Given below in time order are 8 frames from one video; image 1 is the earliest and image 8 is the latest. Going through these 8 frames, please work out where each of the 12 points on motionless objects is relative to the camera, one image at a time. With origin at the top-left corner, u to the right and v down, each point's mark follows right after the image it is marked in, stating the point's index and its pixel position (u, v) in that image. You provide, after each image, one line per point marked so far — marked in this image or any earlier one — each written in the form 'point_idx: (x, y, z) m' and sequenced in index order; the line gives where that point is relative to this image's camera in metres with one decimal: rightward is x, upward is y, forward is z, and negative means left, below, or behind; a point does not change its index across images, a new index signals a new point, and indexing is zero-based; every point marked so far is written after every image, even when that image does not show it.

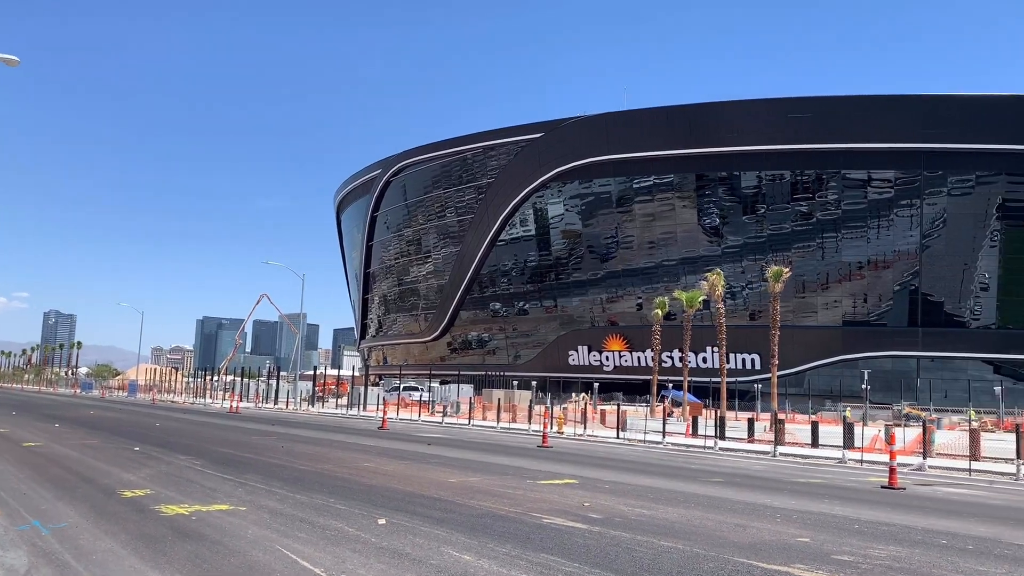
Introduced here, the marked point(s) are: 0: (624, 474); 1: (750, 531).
0: (+2.1, -3.5, +16.6) m
1: (+2.6, -2.7, +9.7) m
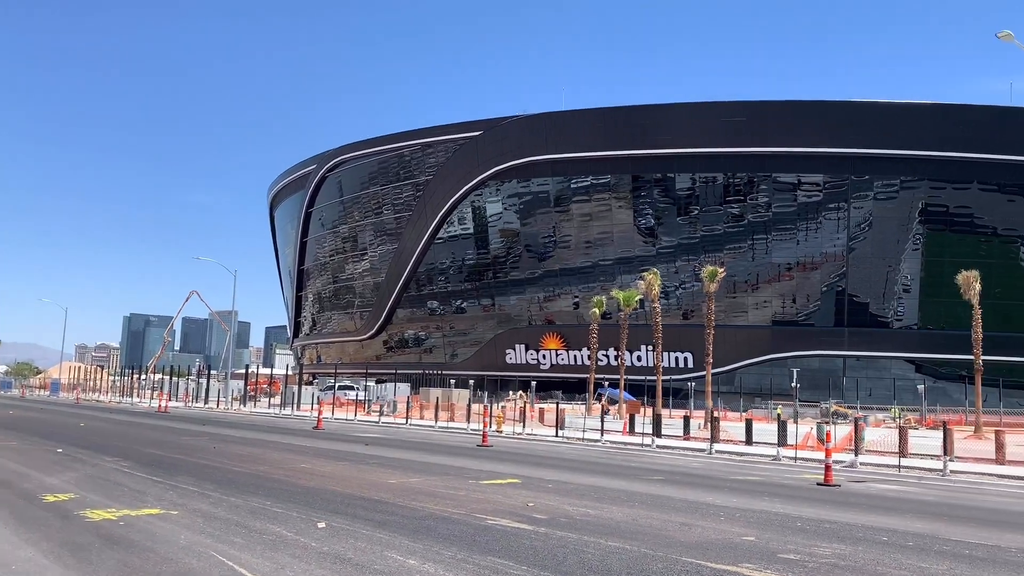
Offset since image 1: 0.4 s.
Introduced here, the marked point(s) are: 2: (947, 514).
0: (+1.0, -3.4, +16.5) m
1: (+2.0, -2.6, +9.7) m
2: (+6.0, -3.1, +12.3) m
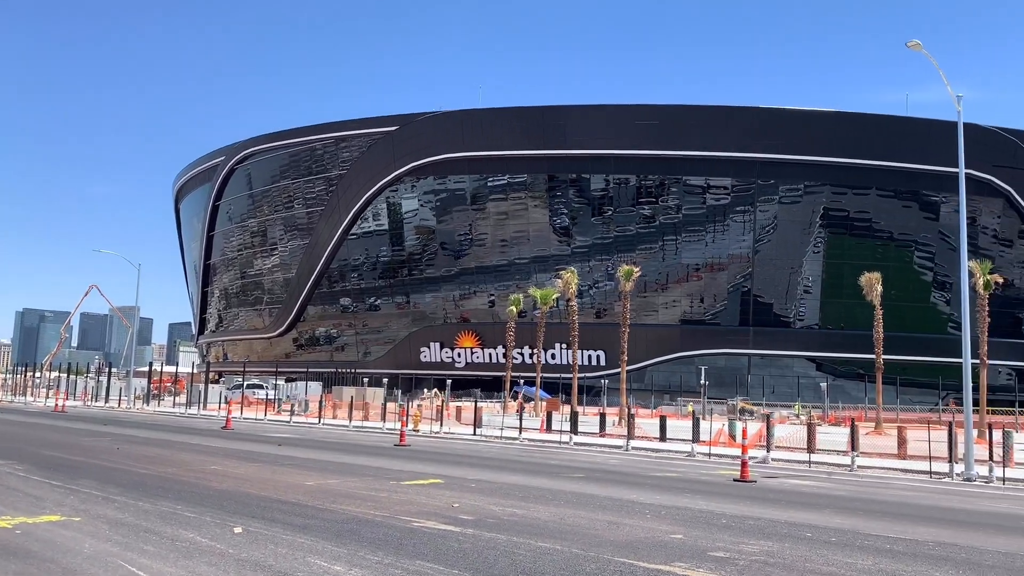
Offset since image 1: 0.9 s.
0: (-0.5, -3.4, +16.3) m
1: (+1.2, -2.6, +9.6) m
2: (+5.0, -3.1, +12.7) m
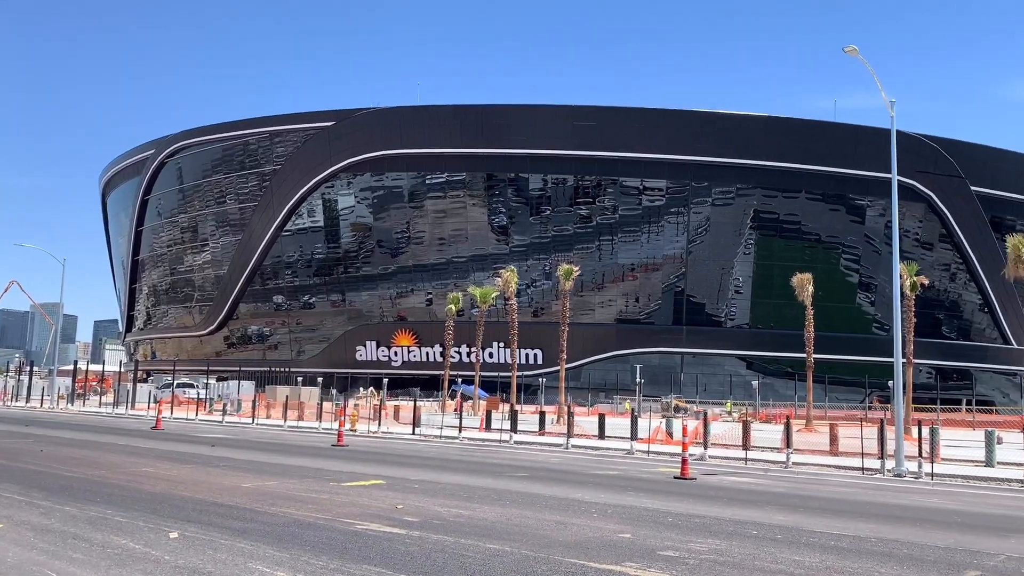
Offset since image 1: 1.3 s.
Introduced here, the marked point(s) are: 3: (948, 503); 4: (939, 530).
0: (-1.5, -3.3, +16.1) m
1: (+0.6, -2.6, +9.6) m
2: (+4.2, -3.1, +12.9) m
3: (+7.2, -3.5, +14.6) m
4: (+4.9, -2.8, +10.2) m
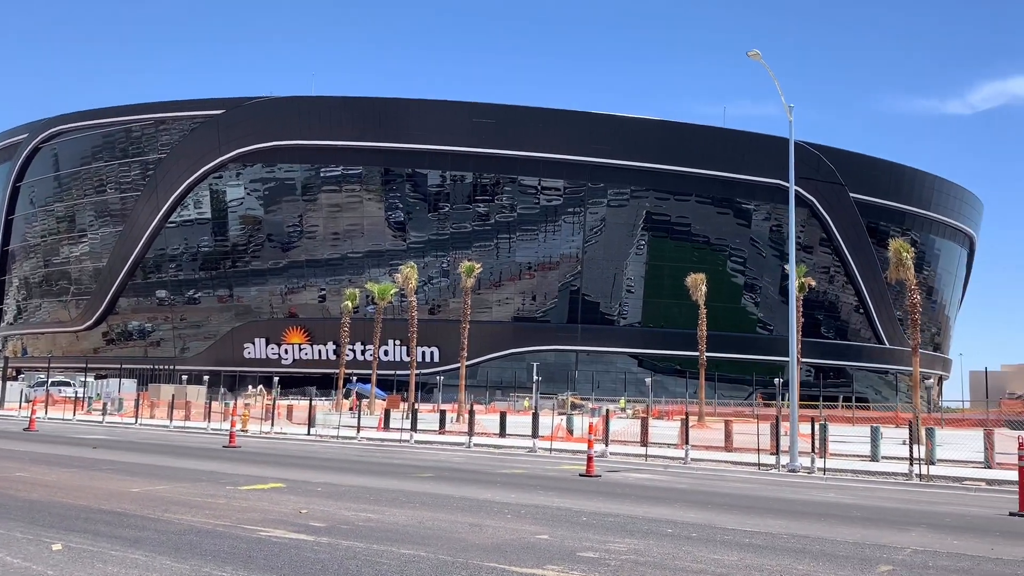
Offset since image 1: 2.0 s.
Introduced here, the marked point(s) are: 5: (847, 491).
0: (-3.2, -3.2, +15.6) m
1: (-0.3, -2.5, +9.3) m
2: (+2.9, -3.1, +13.0) m
3: (+5.6, -3.5, +15.1) m
4: (+3.9, -2.8, +10.4) m
5: (+6.2, -3.7, +16.4) m
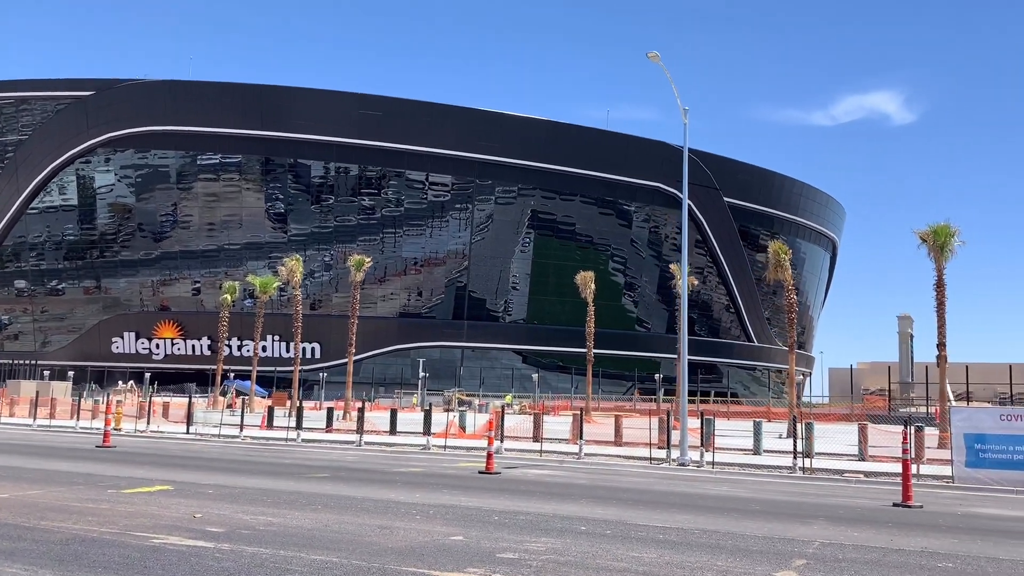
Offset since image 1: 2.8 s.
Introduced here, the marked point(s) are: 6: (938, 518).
0: (-4.9, -3.1, +14.8) m
1: (-1.1, -2.5, +8.9) m
2: (+1.5, -3.1, +13.0) m
3: (+3.9, -3.5, +15.5) m
4: (+2.8, -2.8, +10.6) m
5: (+4.3, -3.7, +16.8) m
6: (+5.7, -3.0, +11.8) m
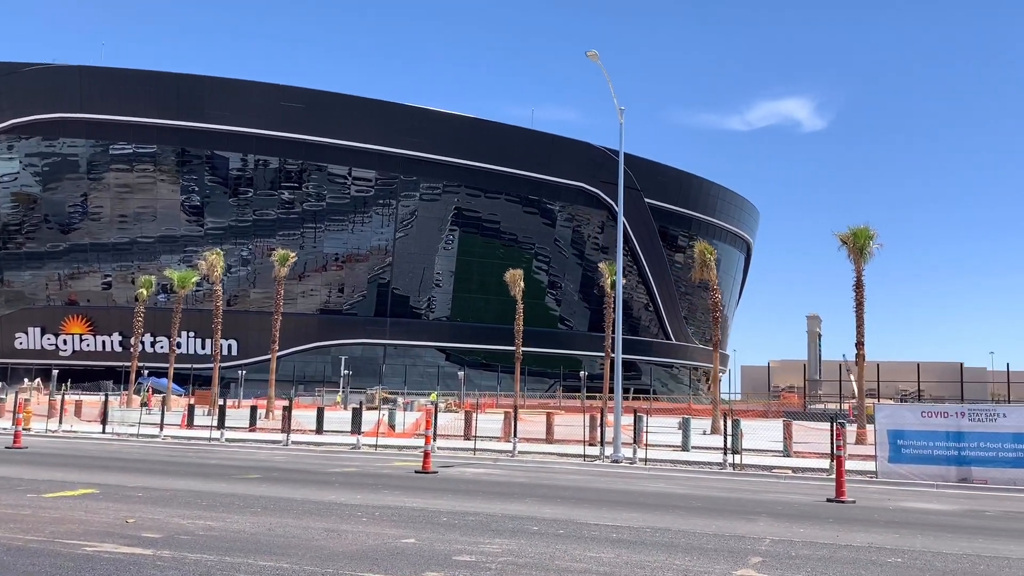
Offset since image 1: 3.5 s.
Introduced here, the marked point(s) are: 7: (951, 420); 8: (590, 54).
0: (-5.8, -3.0, +14.2) m
1: (-1.6, -2.4, +8.7) m
2: (+0.6, -3.0, +12.9) m
3: (+2.9, -3.5, +15.6) m
4: (+2.2, -2.7, +10.7) m
5: (+3.1, -3.7, +17.0) m
6: (+4.9, -3.1, +12.1) m
7: (+8.8, -2.7, +17.9) m
8: (+1.7, +5.1, +19.5) m
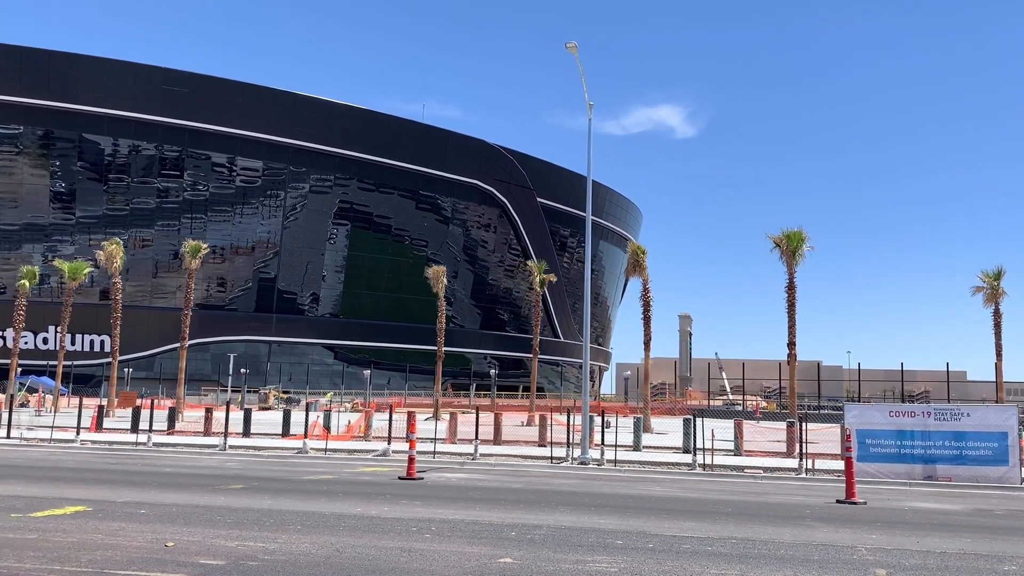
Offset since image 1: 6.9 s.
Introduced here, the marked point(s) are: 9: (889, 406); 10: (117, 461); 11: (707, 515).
0: (-5.6, -2.9, +12.7) m
1: (-0.7, -2.4, +7.8) m
2: (+0.9, -3.0, +12.4) m
3: (+2.8, -3.5, +15.4) m
4: (+2.8, -2.7, +10.4) m
5: (+2.8, -3.7, +16.7) m
6: (+5.3, -3.1, +12.2) m
7: (+8.4, -2.7, +18.5) m
8: (+1.2, +5.1, +19.0) m
9: (+7.9, -2.5, +18.7) m
10: (-8.1, -3.6, +18.5) m
11: (+2.5, -2.9, +11.5) m
